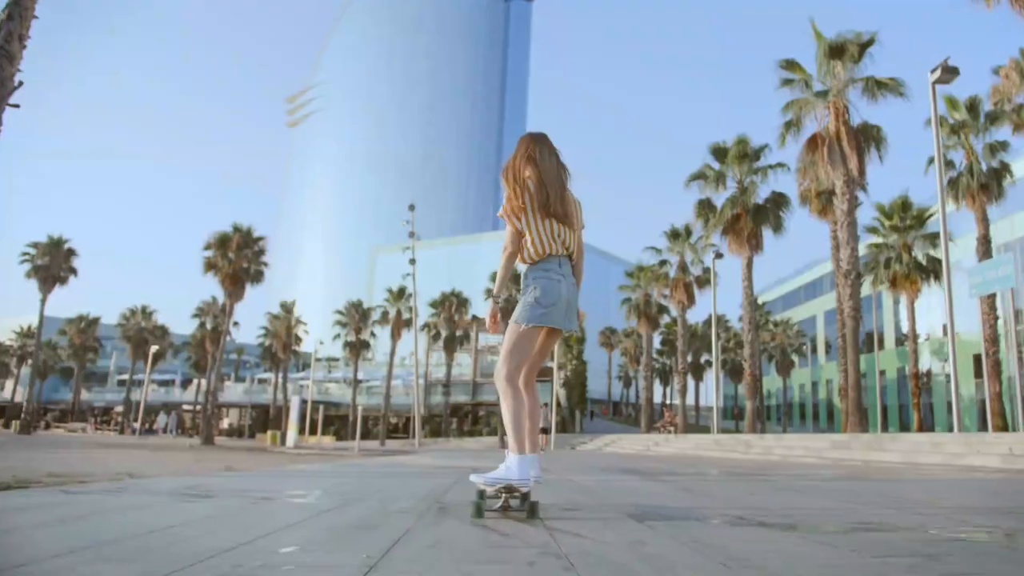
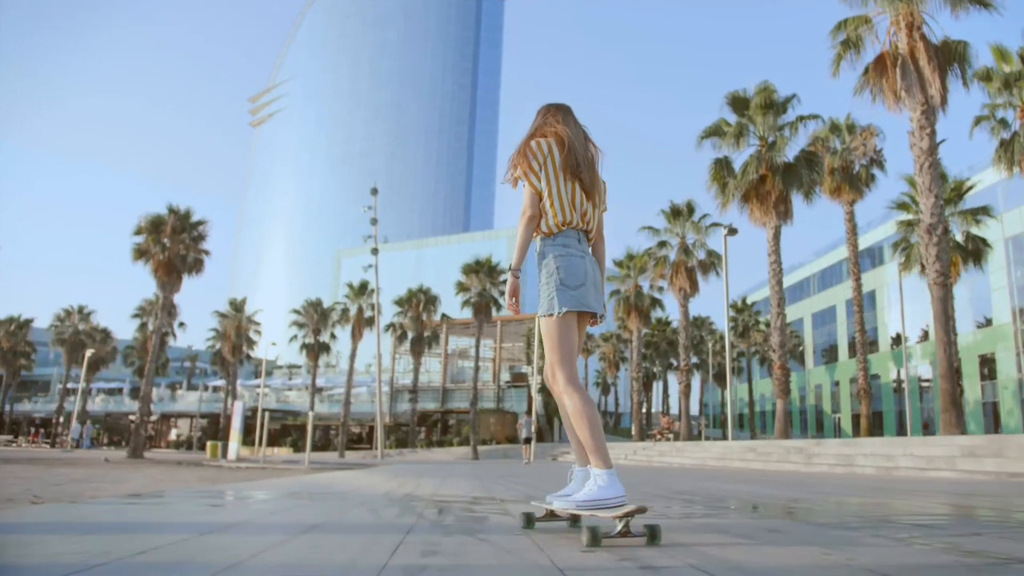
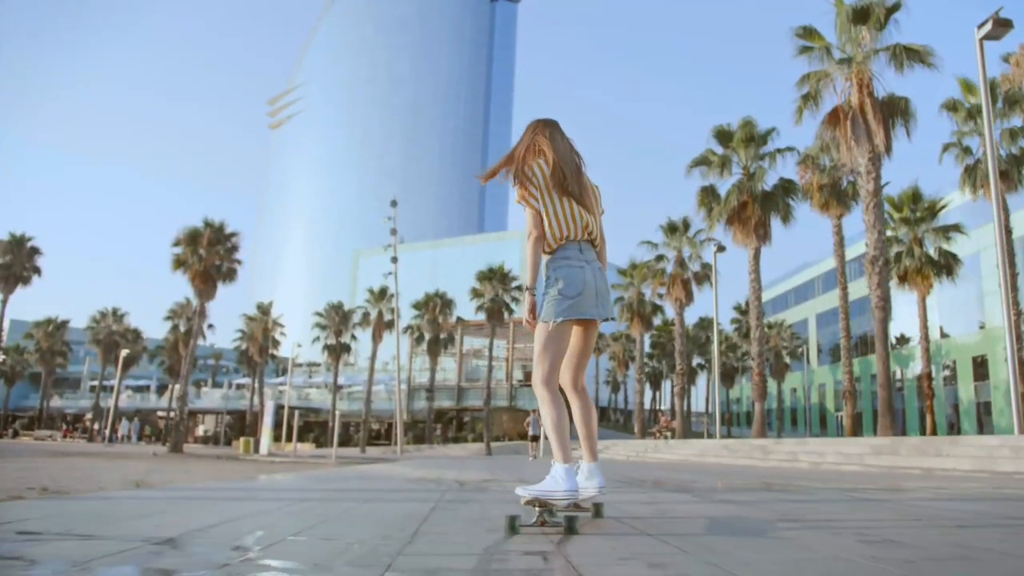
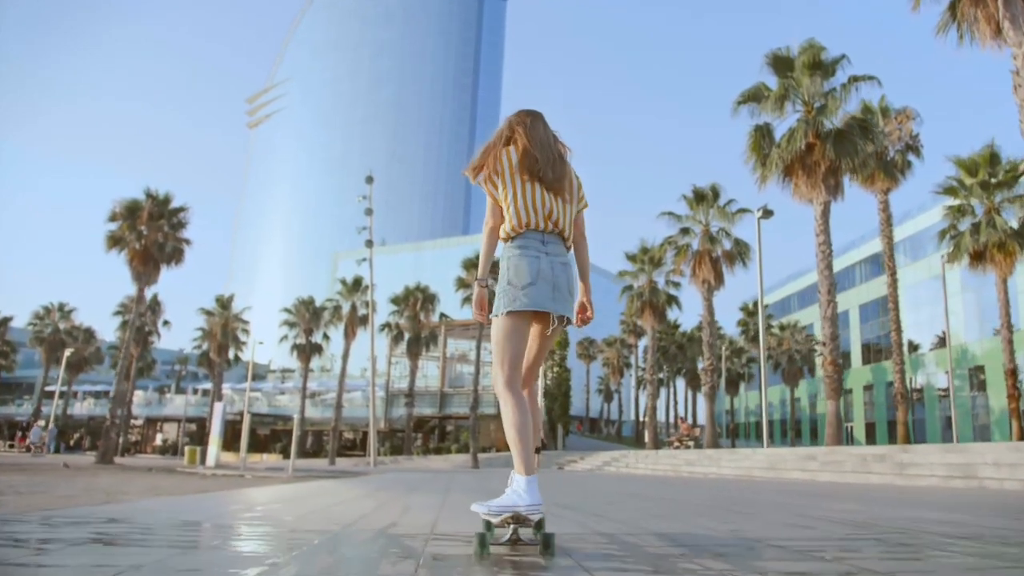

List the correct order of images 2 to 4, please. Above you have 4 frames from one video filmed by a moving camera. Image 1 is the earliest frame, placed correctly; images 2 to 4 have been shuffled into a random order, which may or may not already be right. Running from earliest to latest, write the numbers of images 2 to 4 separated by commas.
3, 2, 4
